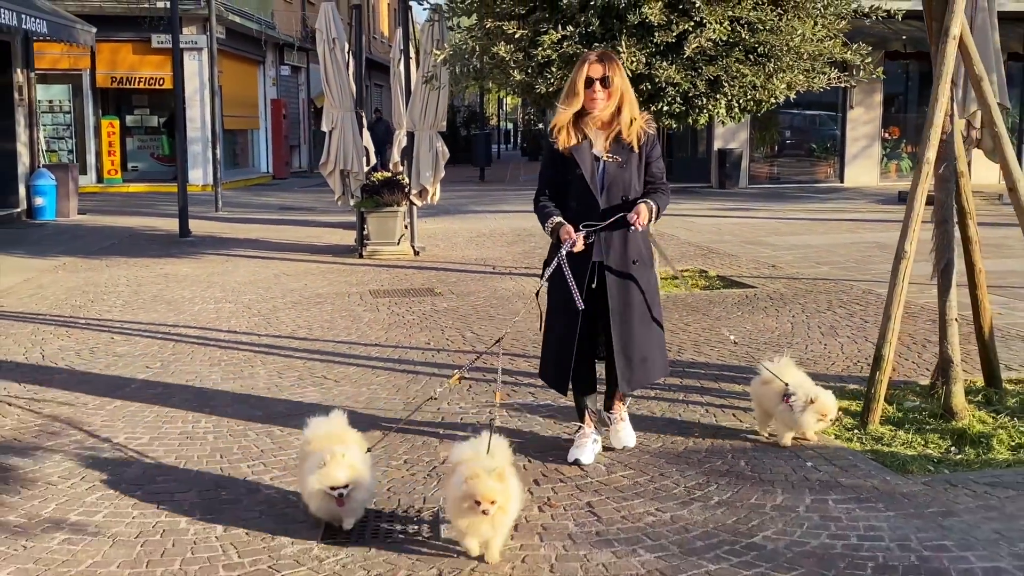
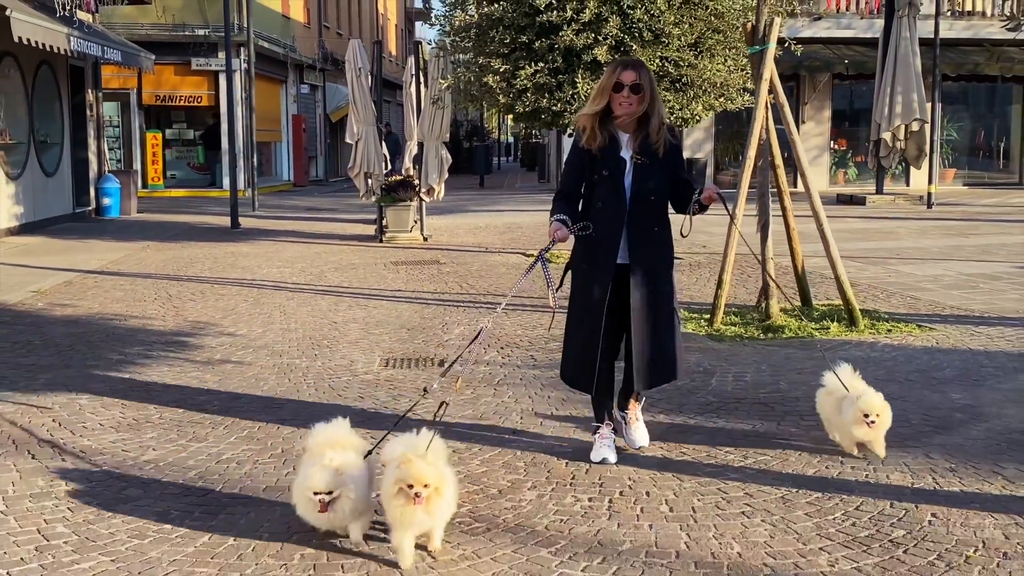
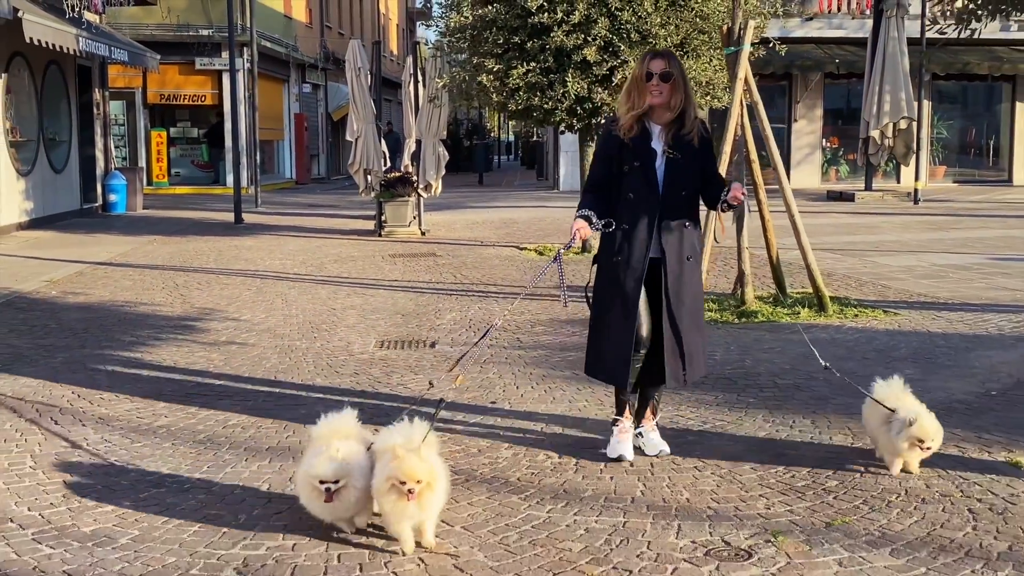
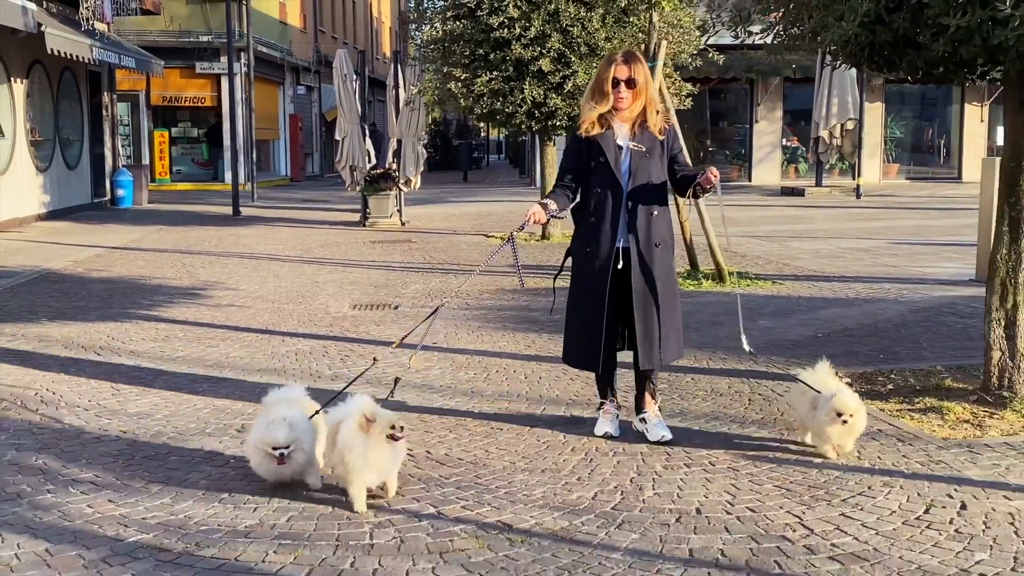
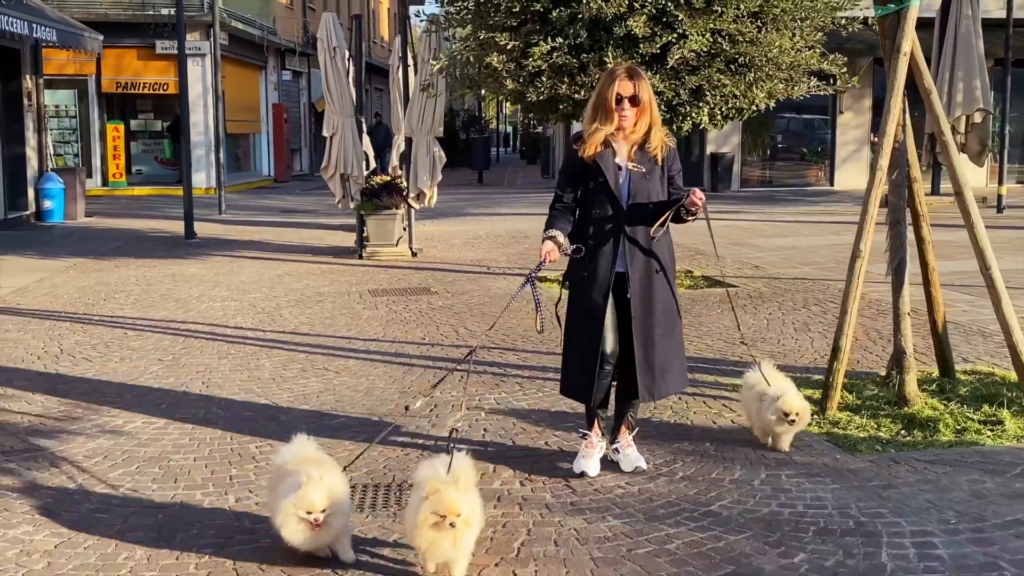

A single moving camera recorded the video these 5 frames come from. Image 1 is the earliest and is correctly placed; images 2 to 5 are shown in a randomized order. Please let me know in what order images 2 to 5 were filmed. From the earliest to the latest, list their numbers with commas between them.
5, 2, 3, 4
